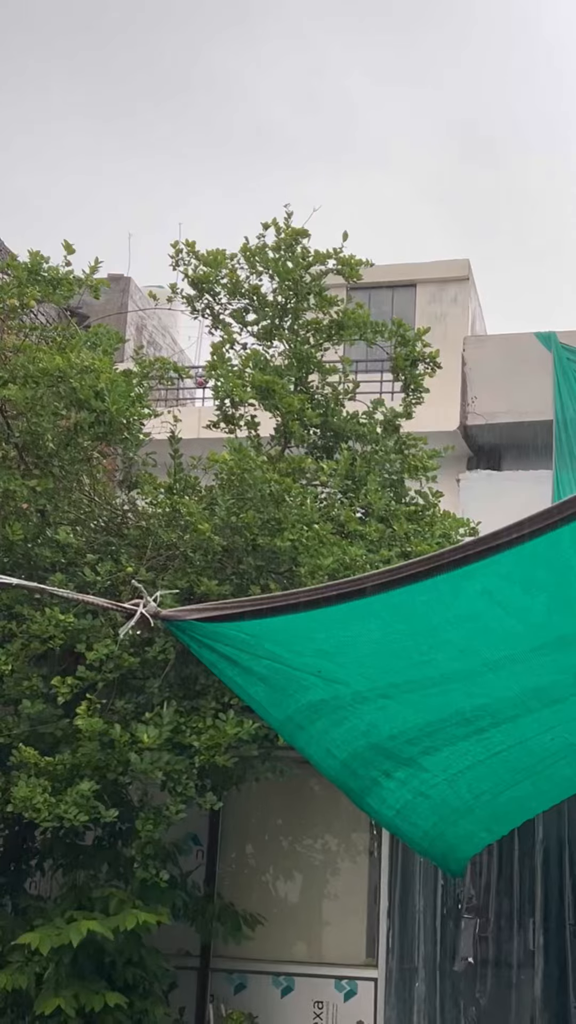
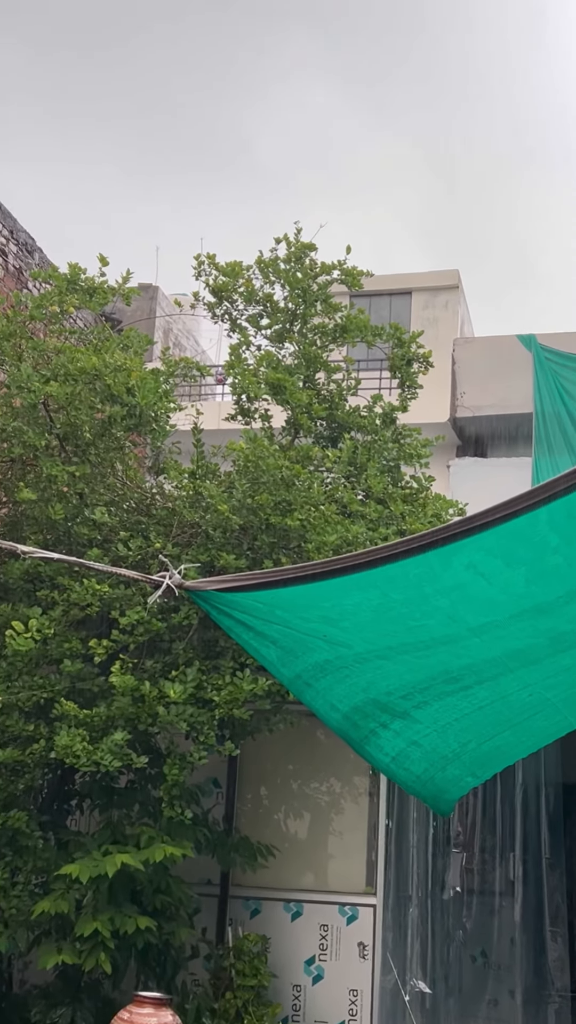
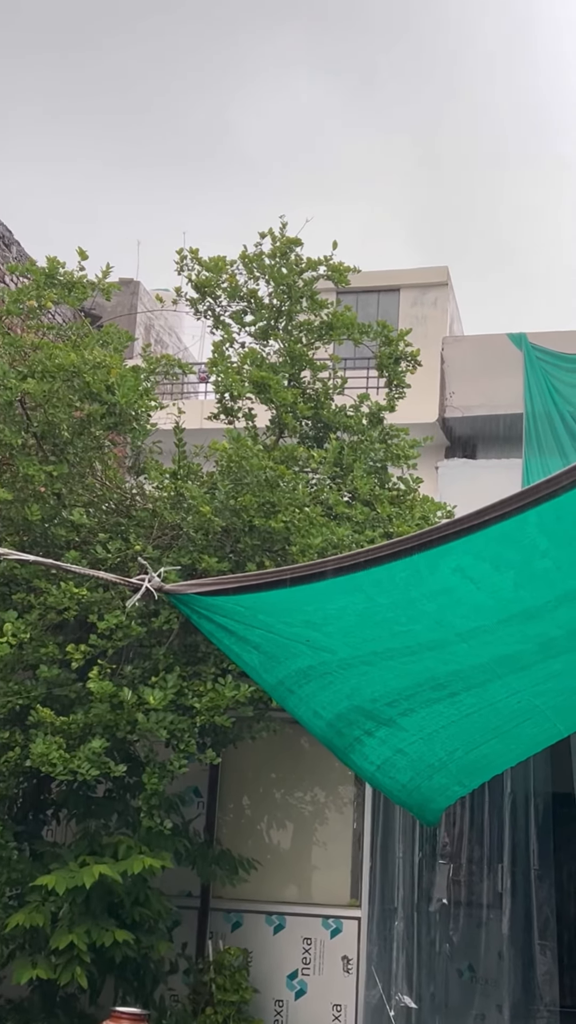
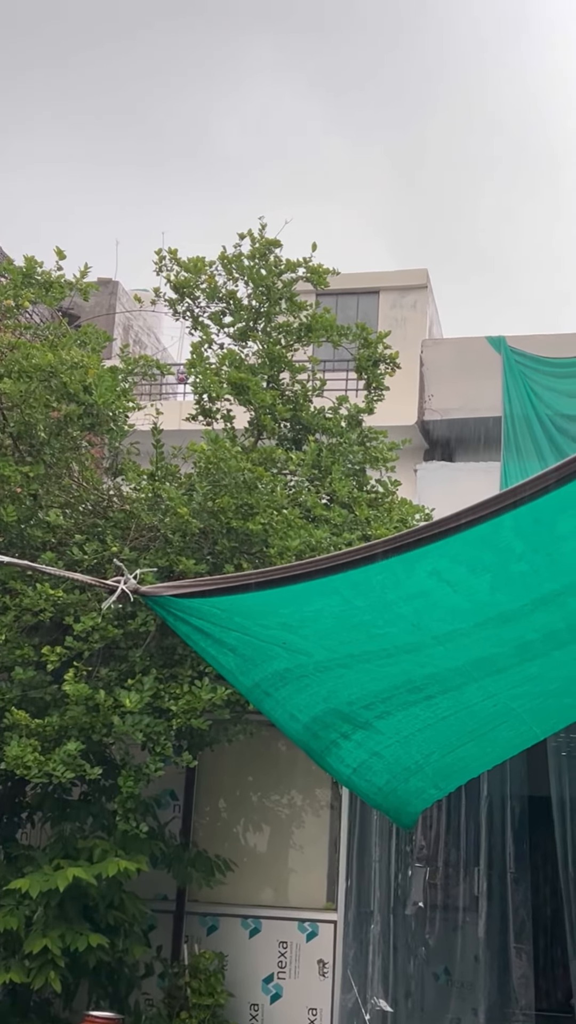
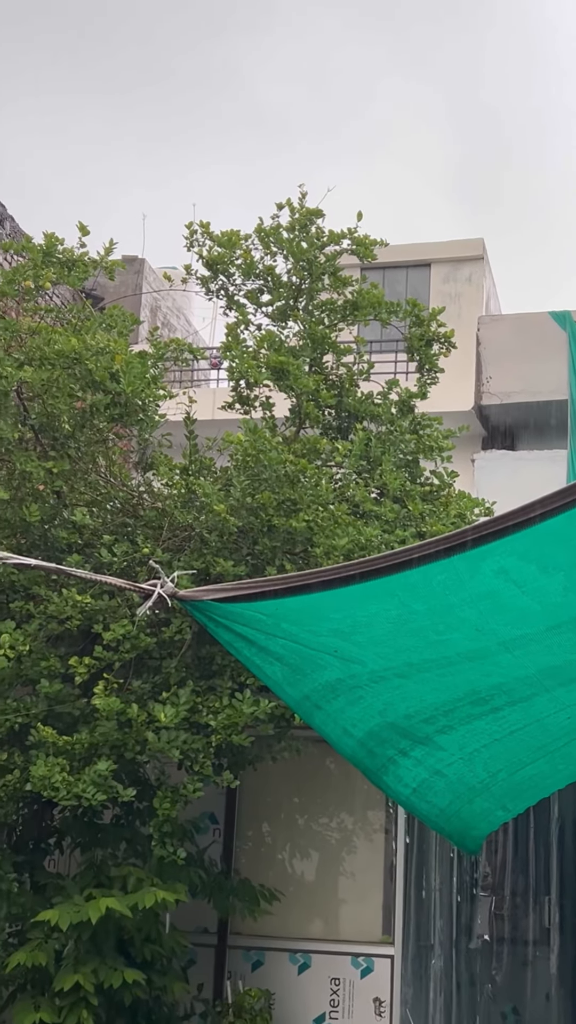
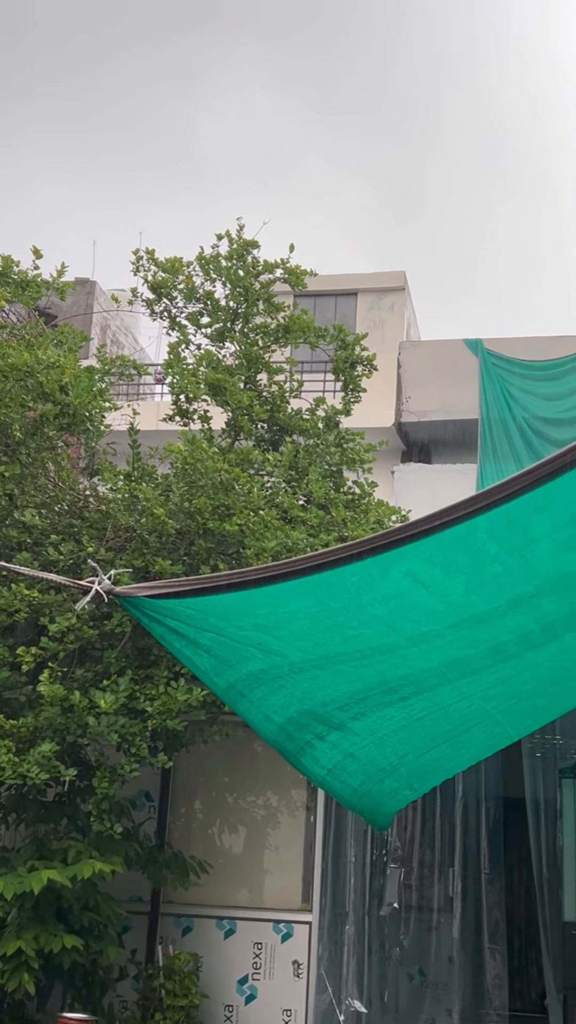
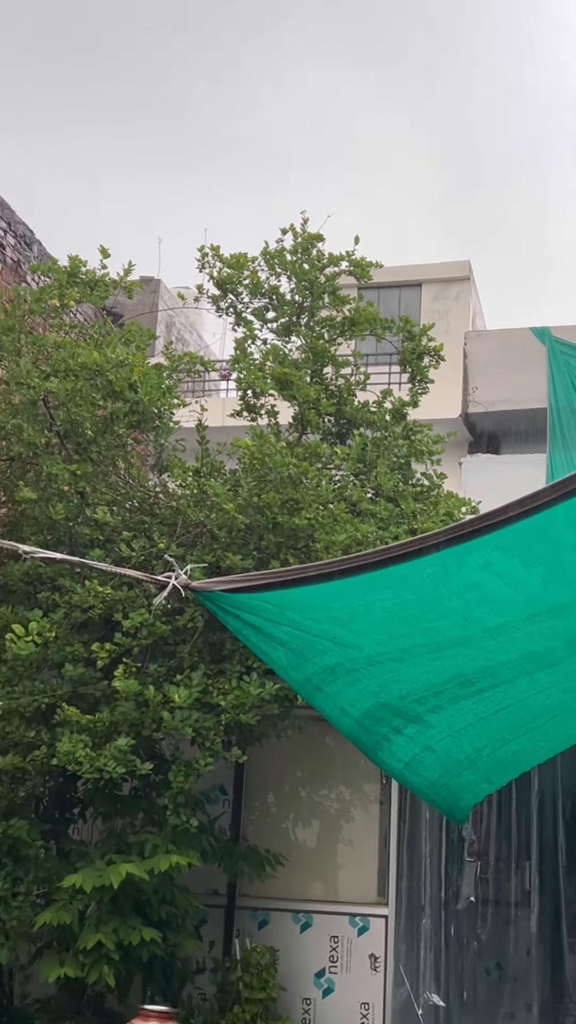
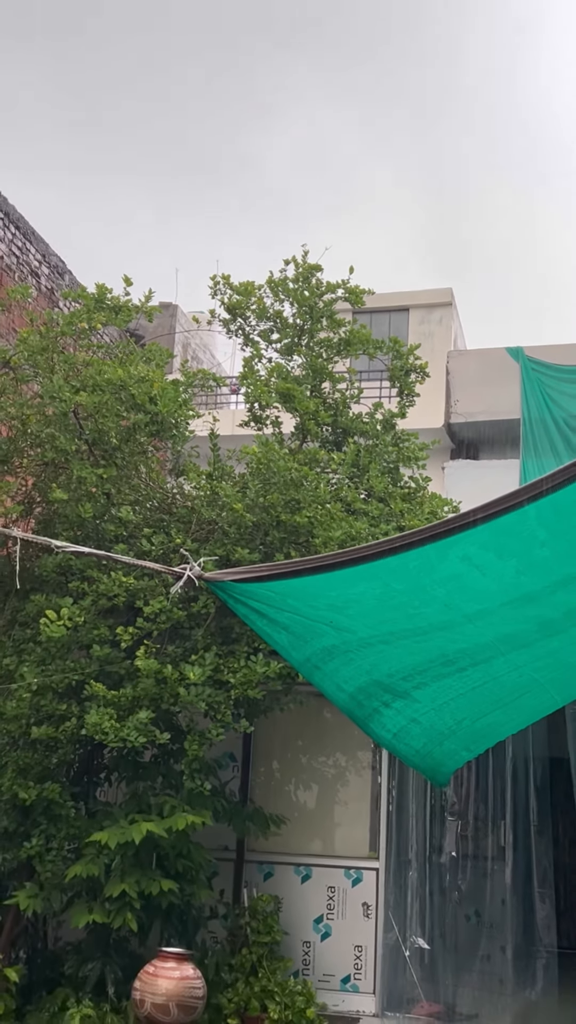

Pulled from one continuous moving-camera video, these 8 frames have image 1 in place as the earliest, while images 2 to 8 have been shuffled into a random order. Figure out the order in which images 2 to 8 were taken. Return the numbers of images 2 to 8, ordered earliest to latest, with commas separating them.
5, 7, 8, 2, 3, 4, 6
